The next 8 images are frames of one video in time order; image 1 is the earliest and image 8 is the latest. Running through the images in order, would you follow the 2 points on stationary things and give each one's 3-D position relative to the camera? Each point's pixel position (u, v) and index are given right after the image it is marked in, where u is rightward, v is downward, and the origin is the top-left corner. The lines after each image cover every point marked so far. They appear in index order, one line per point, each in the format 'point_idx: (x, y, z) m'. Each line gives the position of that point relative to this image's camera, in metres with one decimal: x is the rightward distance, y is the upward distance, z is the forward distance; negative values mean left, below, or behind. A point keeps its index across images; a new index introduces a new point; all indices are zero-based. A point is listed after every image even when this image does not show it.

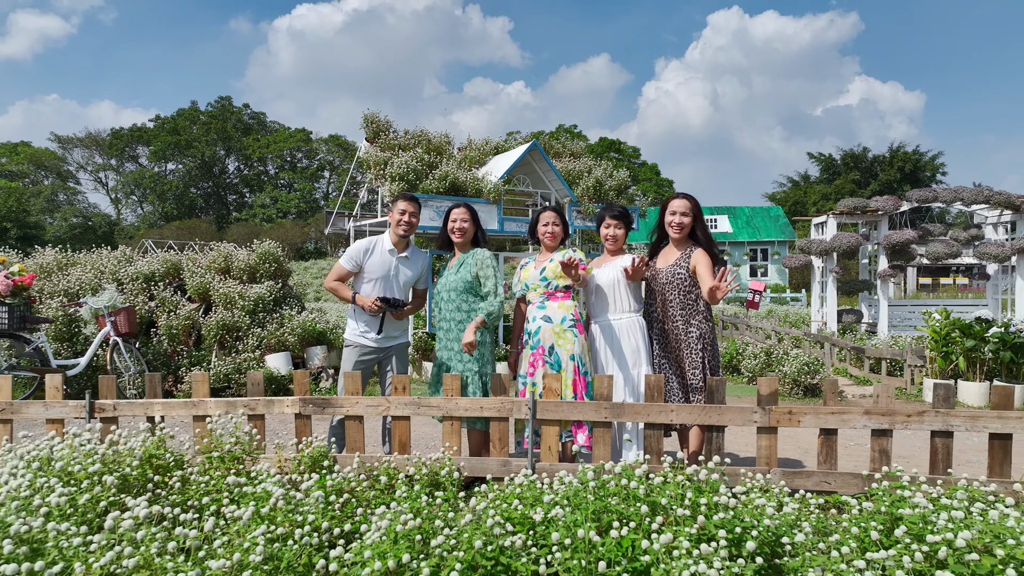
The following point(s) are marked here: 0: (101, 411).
0: (-1.6, -0.5, +3.4) m
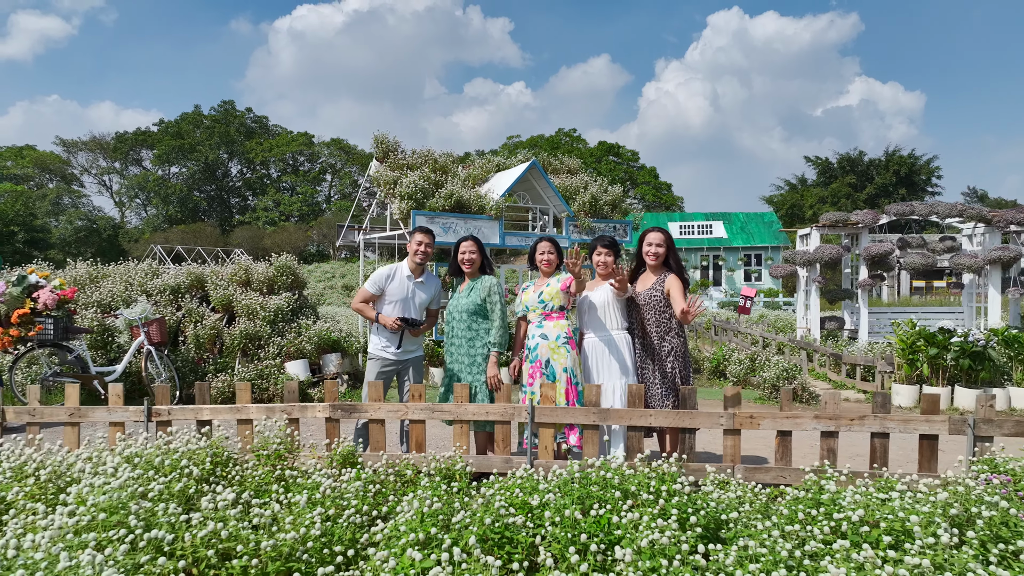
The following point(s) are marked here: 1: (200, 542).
0: (-1.6, -0.6, +3.9) m
1: (-0.8, -0.6, +2.2) m
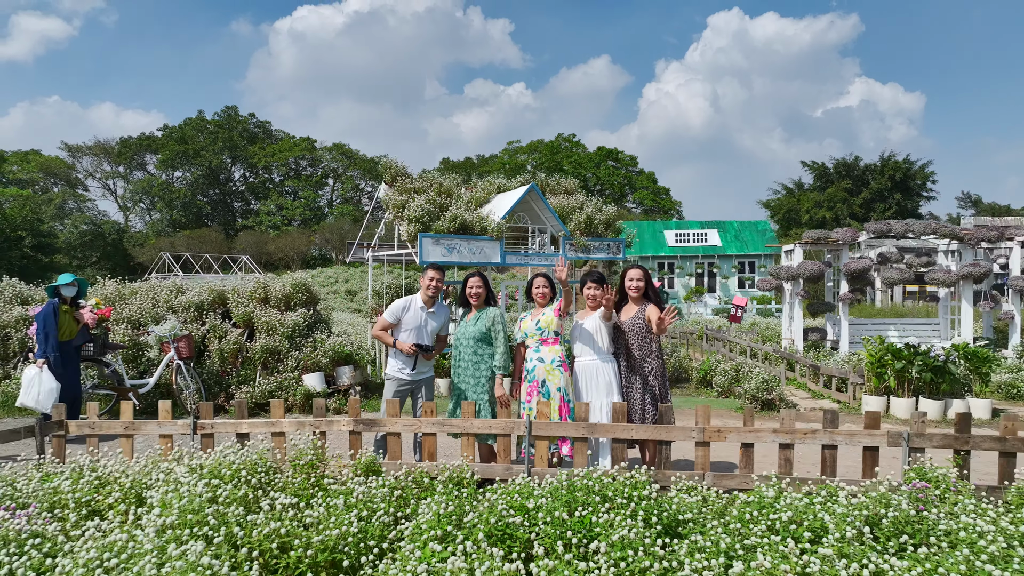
0: (-1.6, -0.7, +4.5) m
1: (-0.8, -0.8, +2.8) m
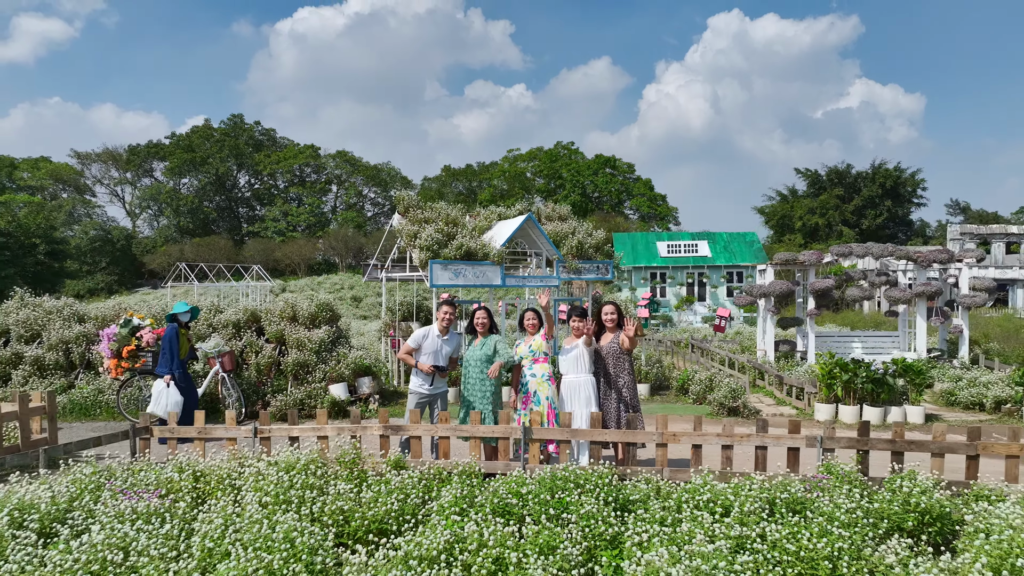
0: (-1.6, -0.9, +5.6) m
1: (-0.8, -1.0, +4.0) m
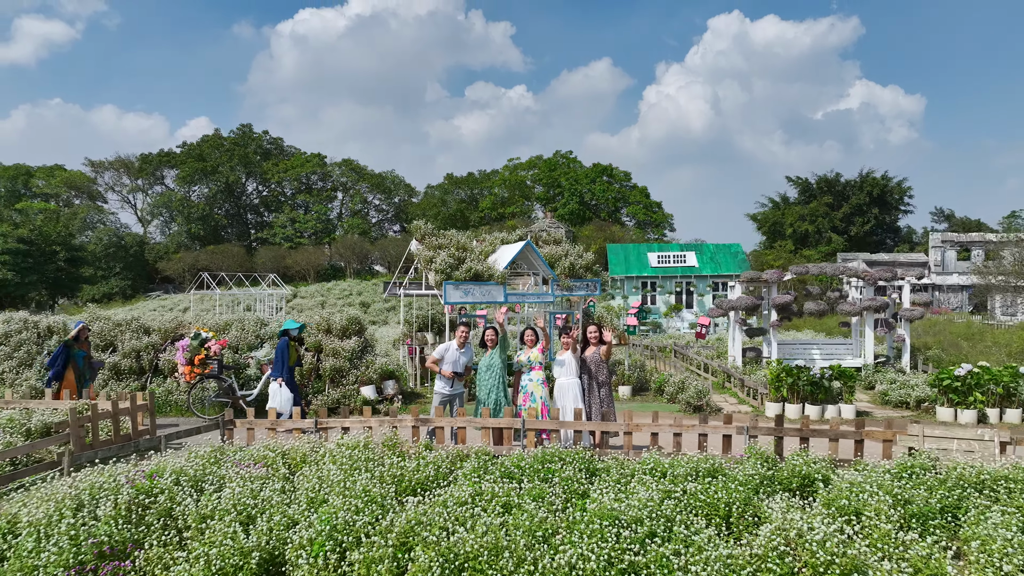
0: (-1.6, -1.1, +7.3) m
1: (-0.8, -1.2, +5.6) m
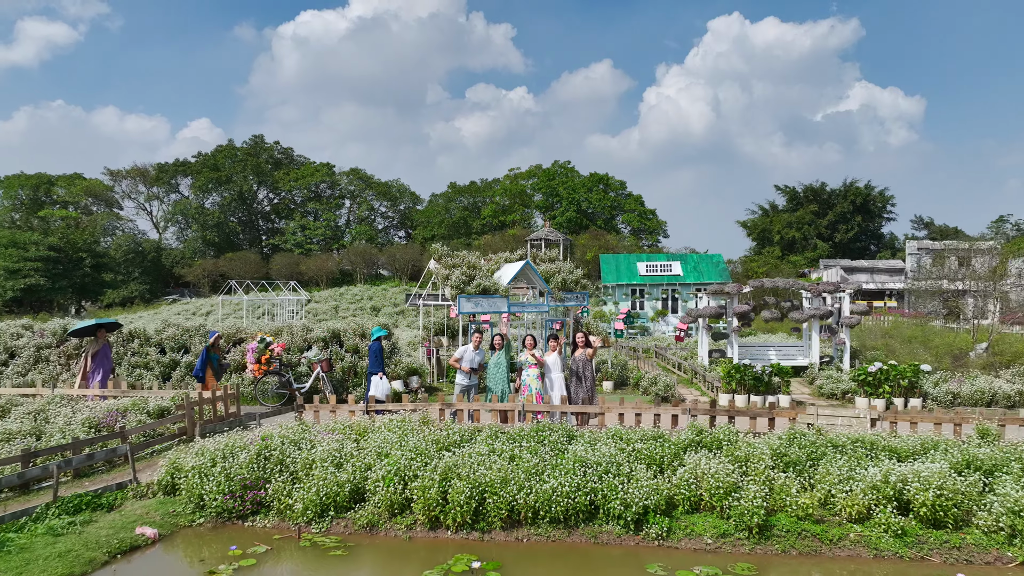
0: (-1.6, -1.3, +9.7) m
1: (-0.8, -1.4, +8.0) m
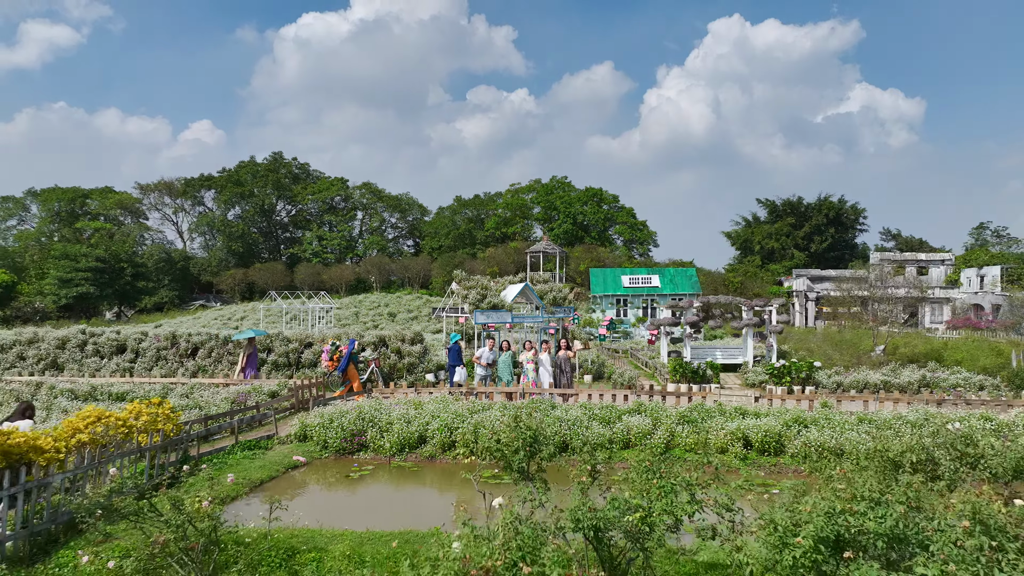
0: (-1.5, -1.6, +14.1) m
1: (-0.7, -1.7, +12.5) m
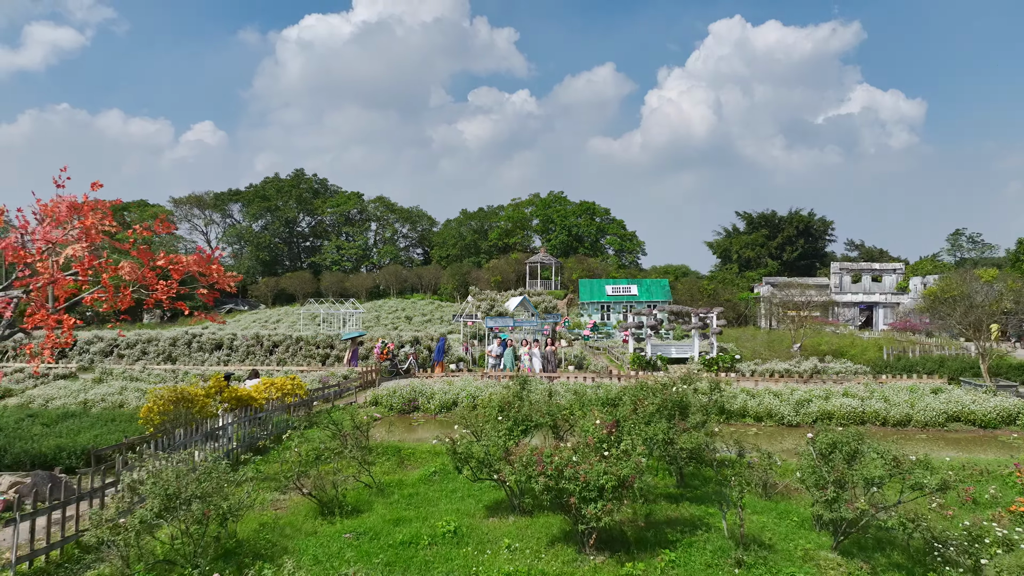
0: (-1.5, -2.0, +20.0) m
1: (-0.7, -2.0, +18.4) m
